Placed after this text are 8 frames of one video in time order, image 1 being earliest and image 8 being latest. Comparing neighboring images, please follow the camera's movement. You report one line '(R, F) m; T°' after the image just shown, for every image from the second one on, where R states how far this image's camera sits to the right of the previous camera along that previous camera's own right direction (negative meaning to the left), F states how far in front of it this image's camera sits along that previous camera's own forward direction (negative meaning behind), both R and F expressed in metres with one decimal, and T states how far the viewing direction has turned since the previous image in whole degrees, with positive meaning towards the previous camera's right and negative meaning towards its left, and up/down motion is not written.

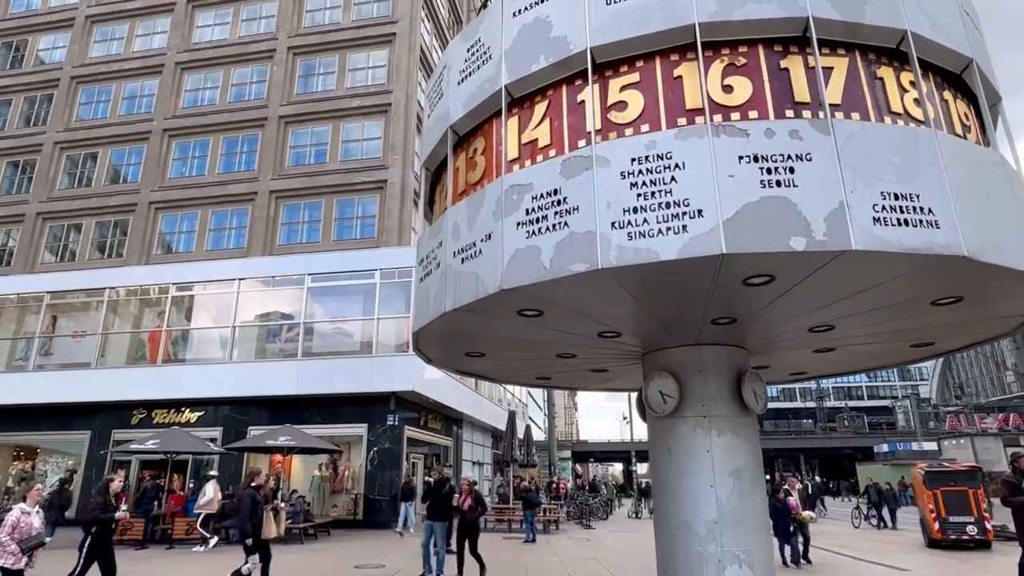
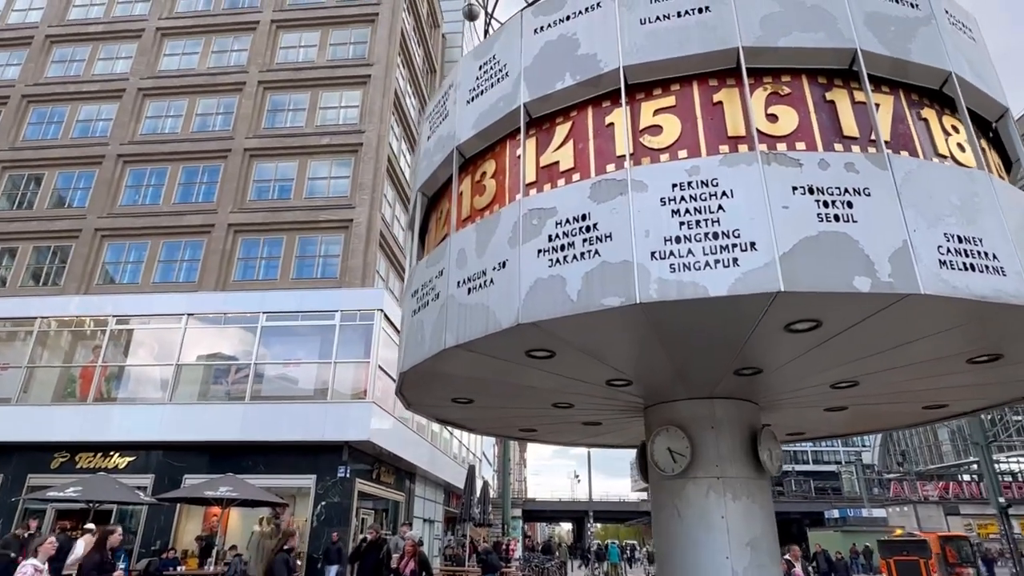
(-0.8, +1.0) m; +4°
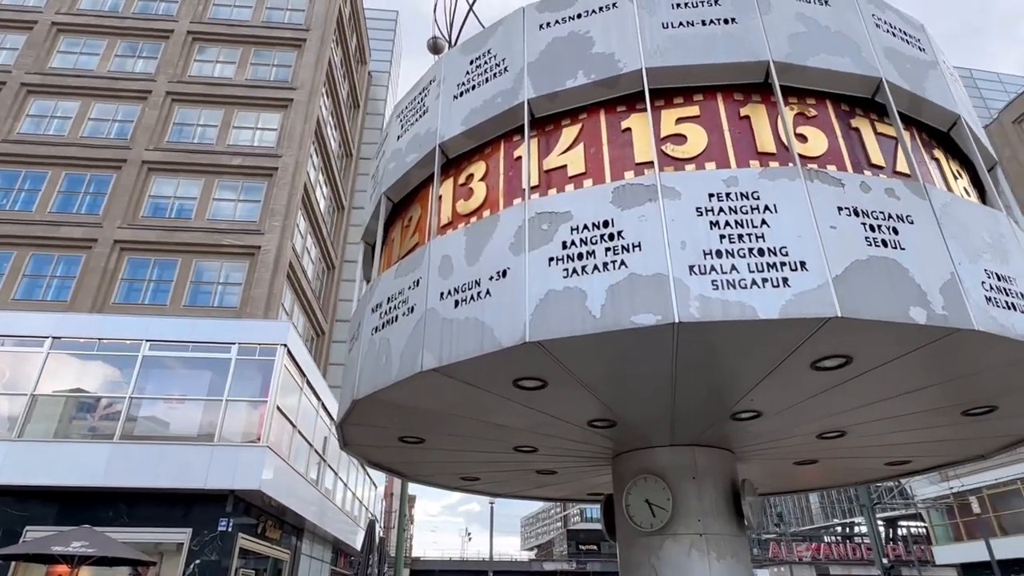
(-1.0, +1.3) m; +9°
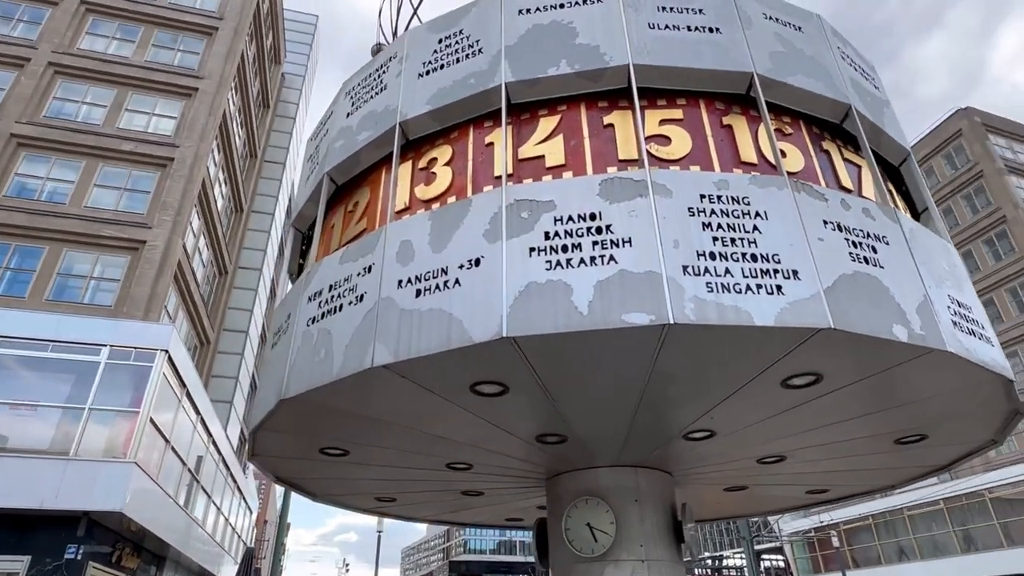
(-0.7, +0.7) m; +9°
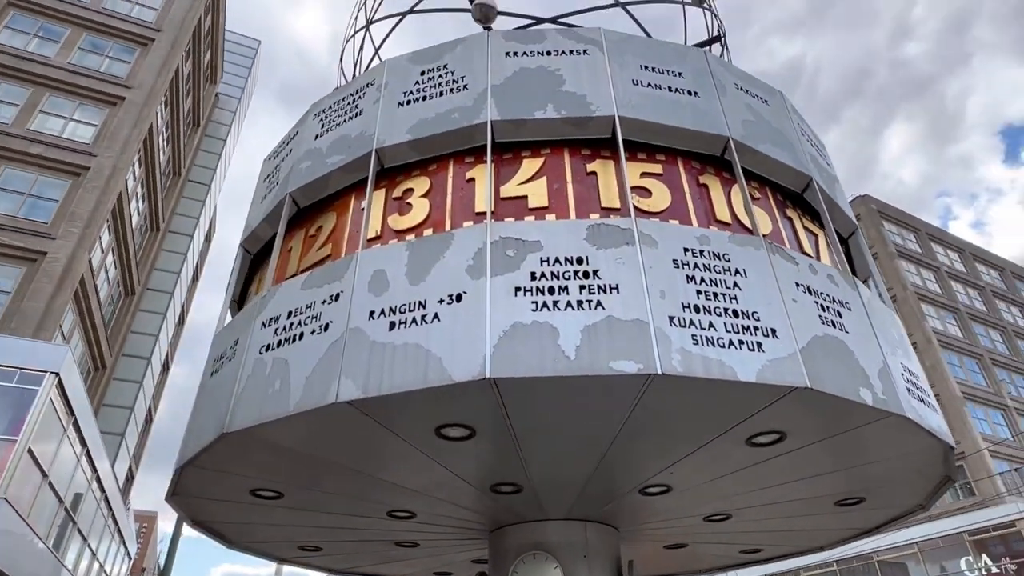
(-0.6, +0.2) m; +7°
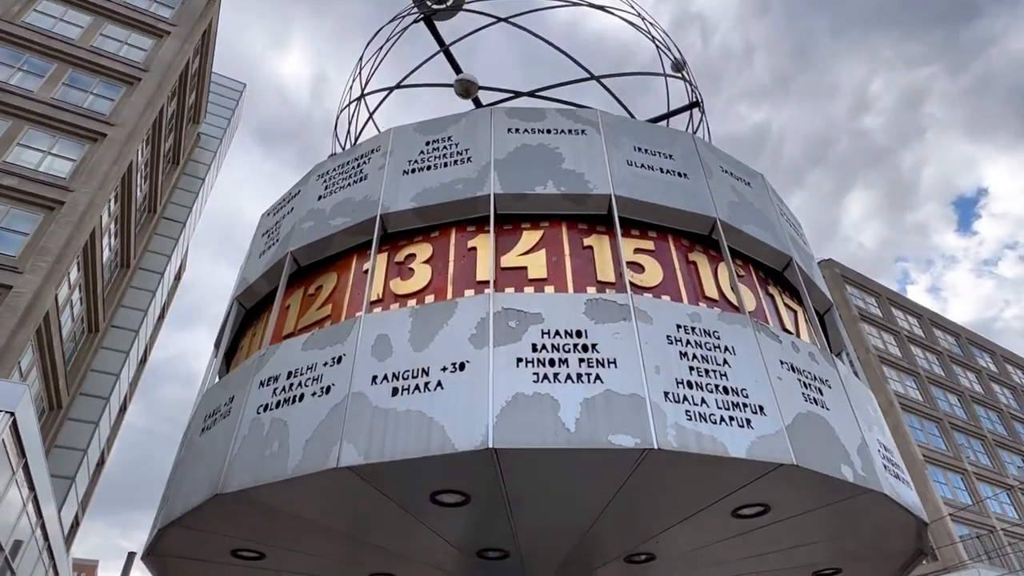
(-0.3, -0.2) m; +3°
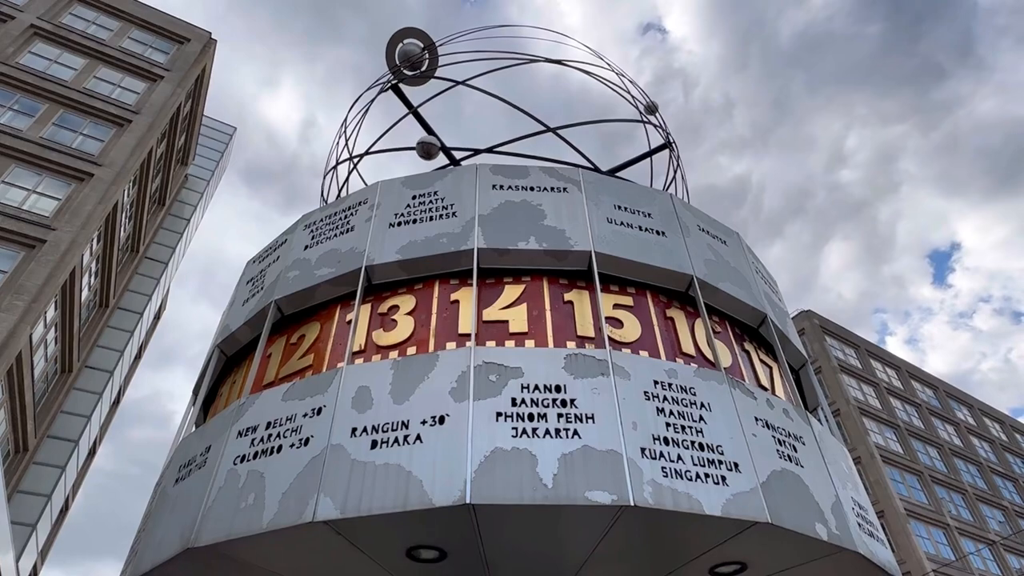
(0.0, -0.1) m; +1°
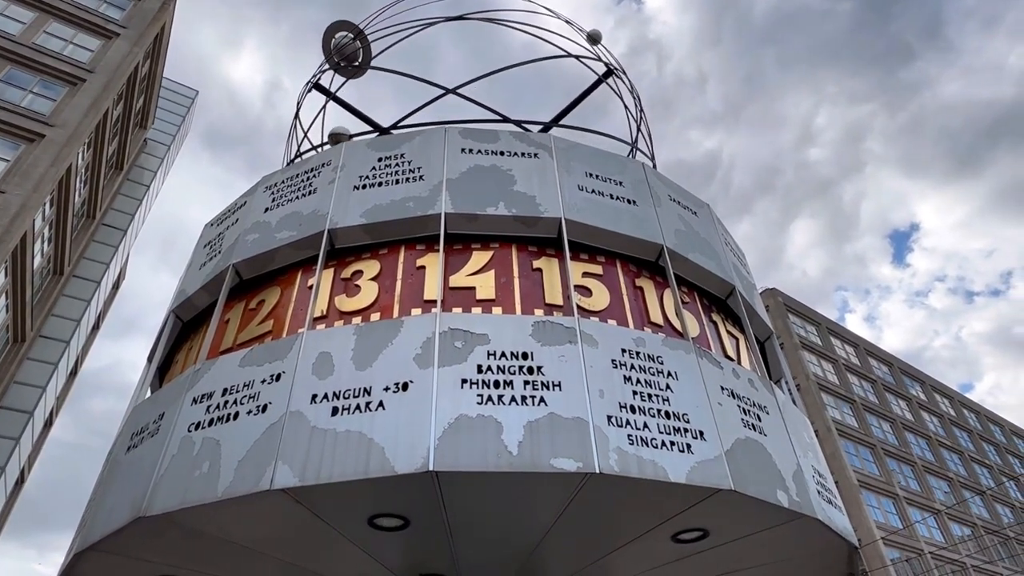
(0.0, +0.2) m; +3°
